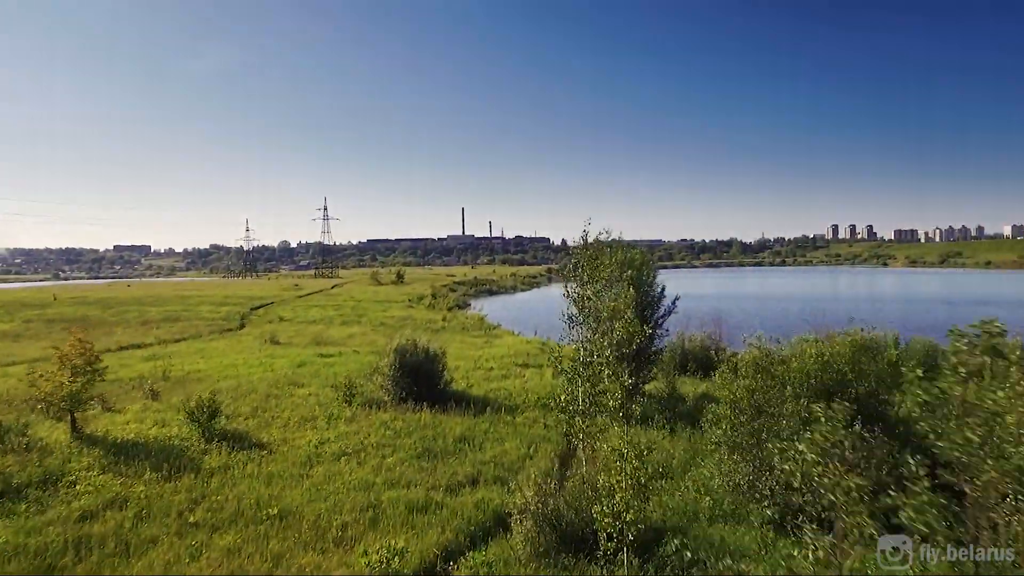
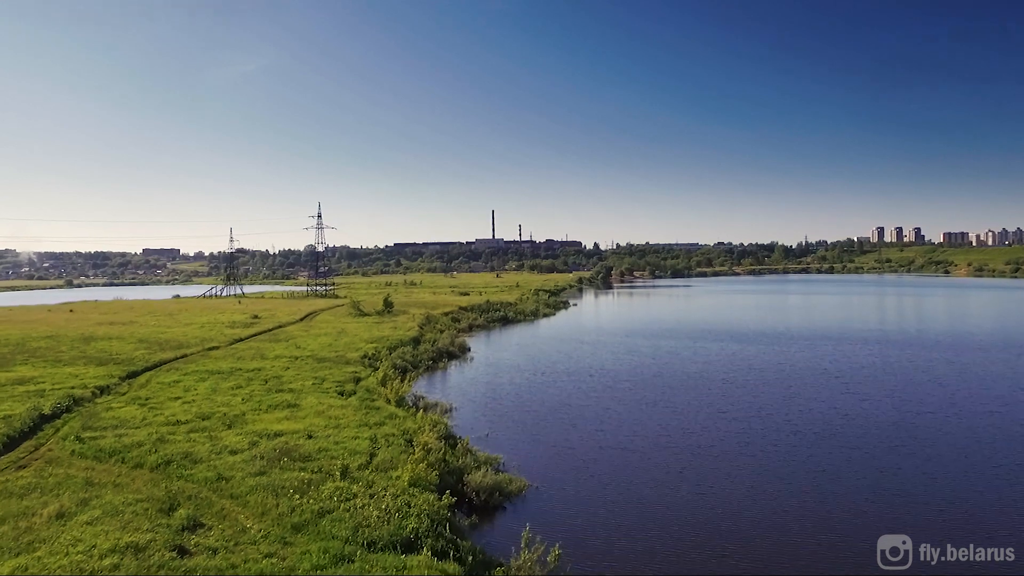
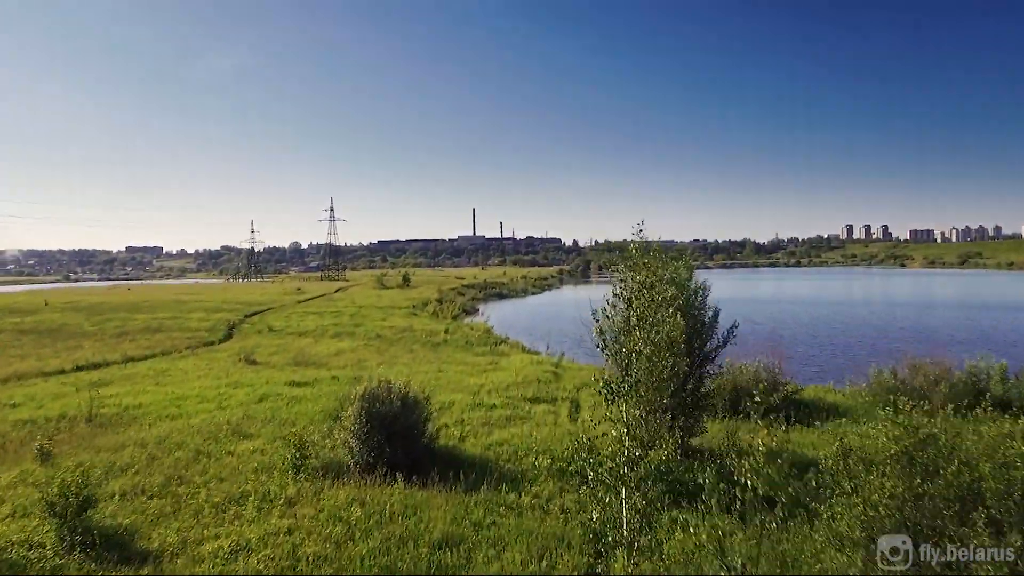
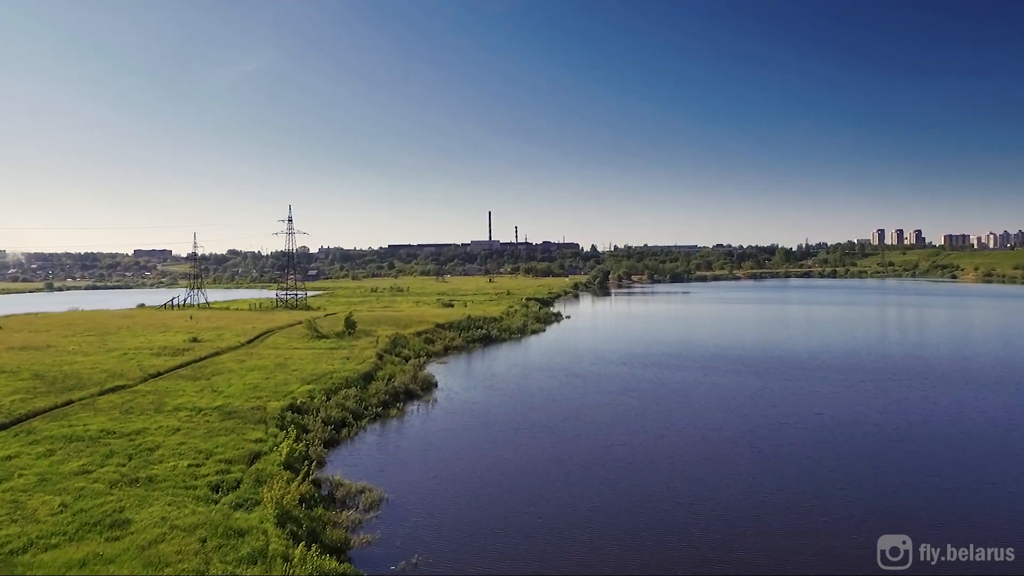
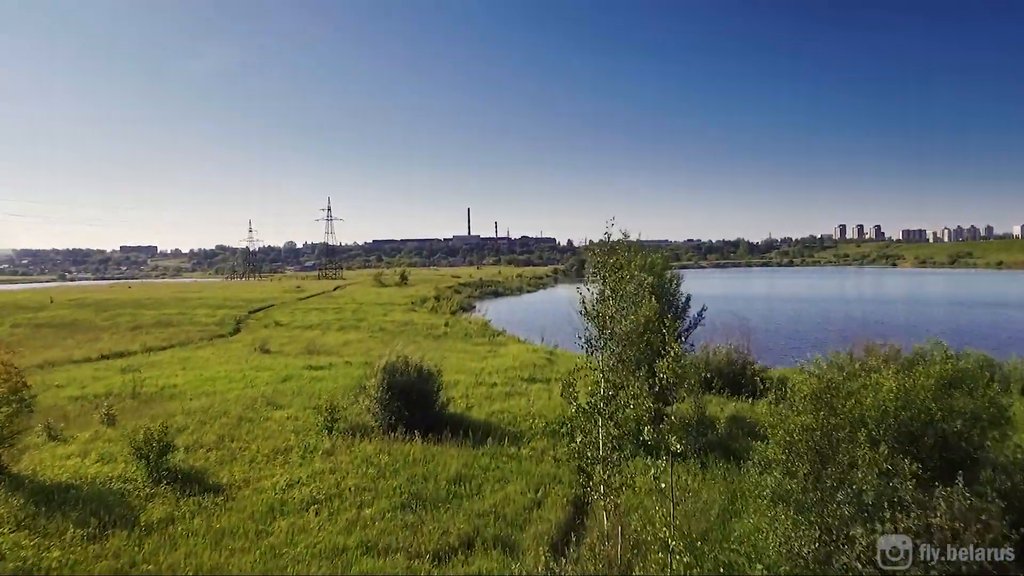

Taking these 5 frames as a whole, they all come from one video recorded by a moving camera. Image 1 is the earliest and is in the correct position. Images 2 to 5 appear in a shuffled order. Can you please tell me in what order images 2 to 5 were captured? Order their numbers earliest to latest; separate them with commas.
5, 3, 2, 4
